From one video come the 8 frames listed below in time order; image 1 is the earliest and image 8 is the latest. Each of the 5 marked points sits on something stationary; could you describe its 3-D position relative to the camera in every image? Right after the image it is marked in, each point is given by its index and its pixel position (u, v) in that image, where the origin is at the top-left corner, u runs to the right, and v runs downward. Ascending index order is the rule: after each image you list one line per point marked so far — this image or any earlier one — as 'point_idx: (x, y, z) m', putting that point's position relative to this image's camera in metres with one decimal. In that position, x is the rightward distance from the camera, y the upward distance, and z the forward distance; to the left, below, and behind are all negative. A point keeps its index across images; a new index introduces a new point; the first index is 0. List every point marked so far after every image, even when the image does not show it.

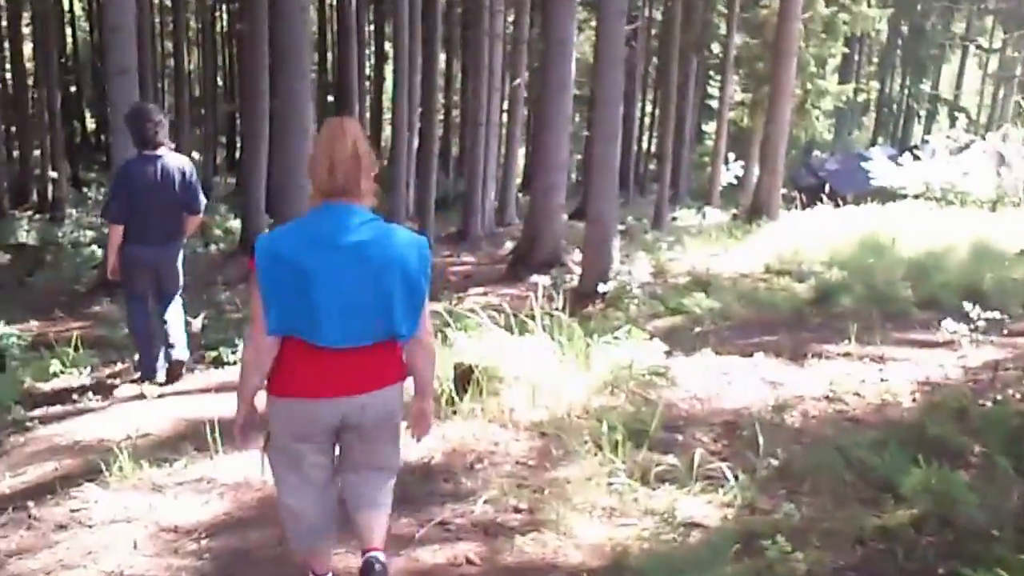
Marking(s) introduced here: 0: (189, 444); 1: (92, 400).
0: (-1.0, -0.5, +4.8) m
1: (-1.7, -0.5, +6.0) m
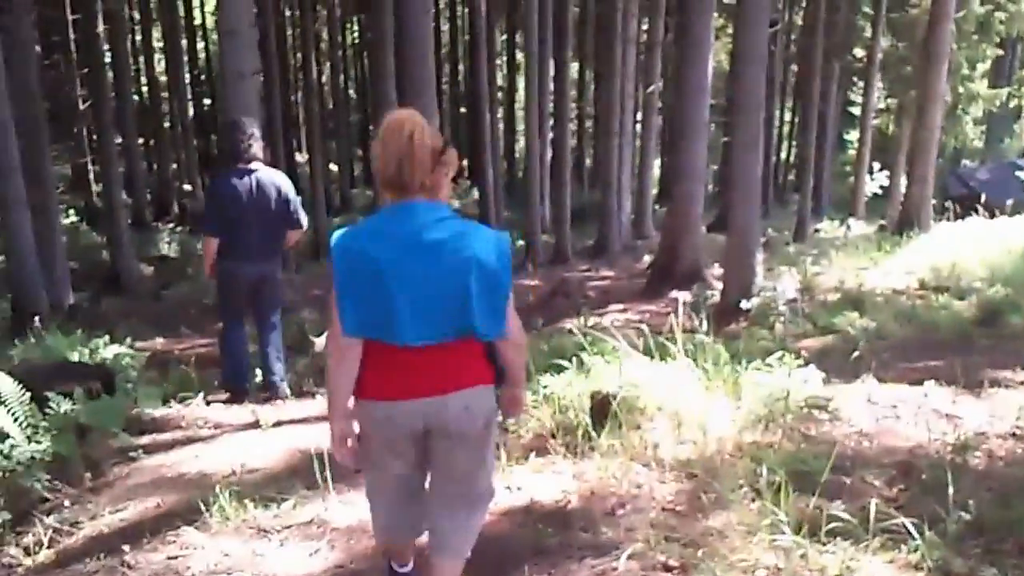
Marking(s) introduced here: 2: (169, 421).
0: (-0.6, -0.6, +4.3) m
1: (-1.2, -0.5, +5.7) m
2: (-1.4, -0.6, +6.0) m
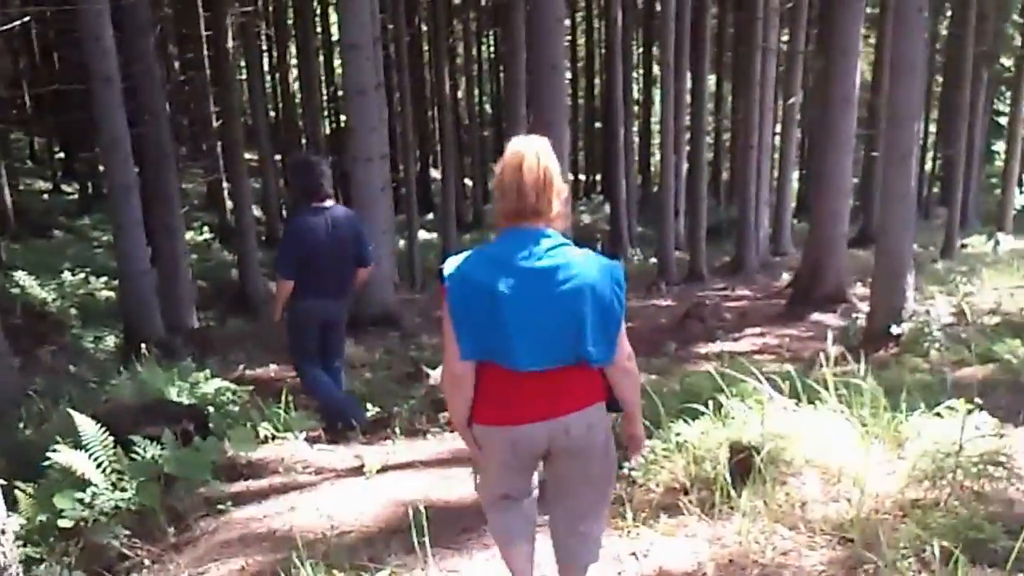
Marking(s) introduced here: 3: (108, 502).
0: (-0.3, -0.7, +3.9) m
1: (-0.7, -0.7, +5.2) m
2: (-0.9, -0.7, +5.6) m
3: (-1.2, -0.7, +4.6) m
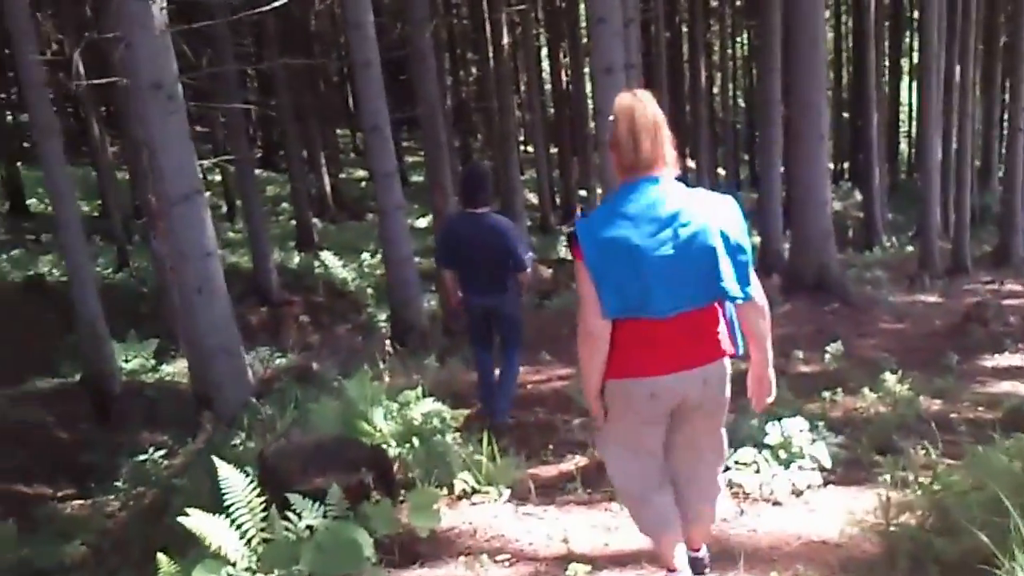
0: (+0.1, -0.8, +2.5) m
1: (0.0, -0.7, +3.9) m
2: (-0.2, -0.7, +4.3) m
3: (-0.7, -0.7, +3.3) m
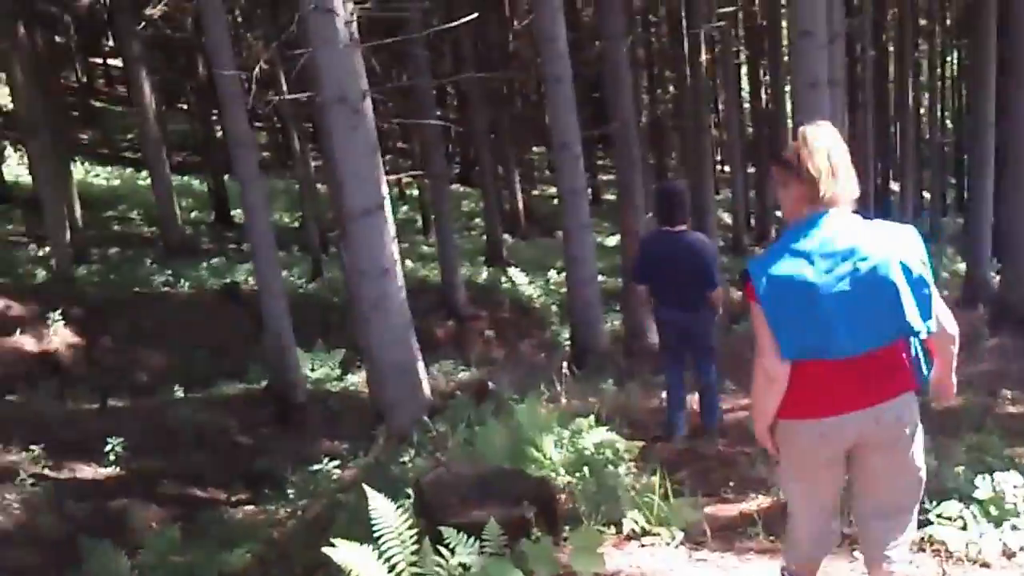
0: (+0.4, -0.8, +2.1) m
1: (+0.3, -0.8, +3.5) m
2: (+0.3, -0.8, +3.9) m
3: (-0.3, -0.8, +3.0) m
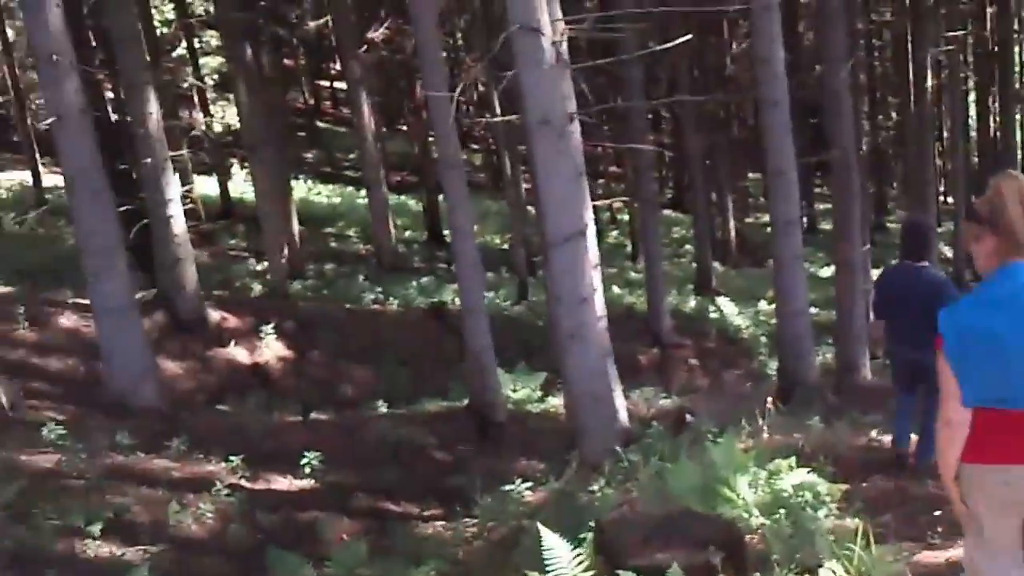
0: (+0.5, -0.8, +1.8) m
1: (+0.7, -0.9, +3.2) m
2: (+0.7, -0.9, +3.7) m
3: (0.0, -0.8, +2.8) m
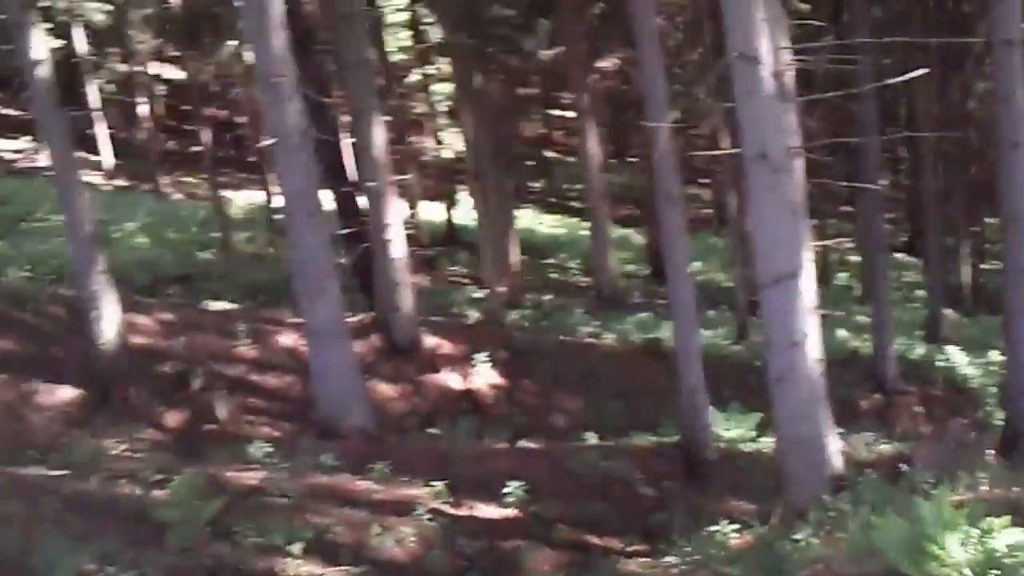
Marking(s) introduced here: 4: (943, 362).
0: (+0.7, -0.9, +1.5) m
1: (+1.1, -1.0, +2.9) m
2: (+1.1, -1.0, +3.3) m
3: (+0.3, -0.9, +2.6) m
4: (+4.9, -0.8, +17.0) m
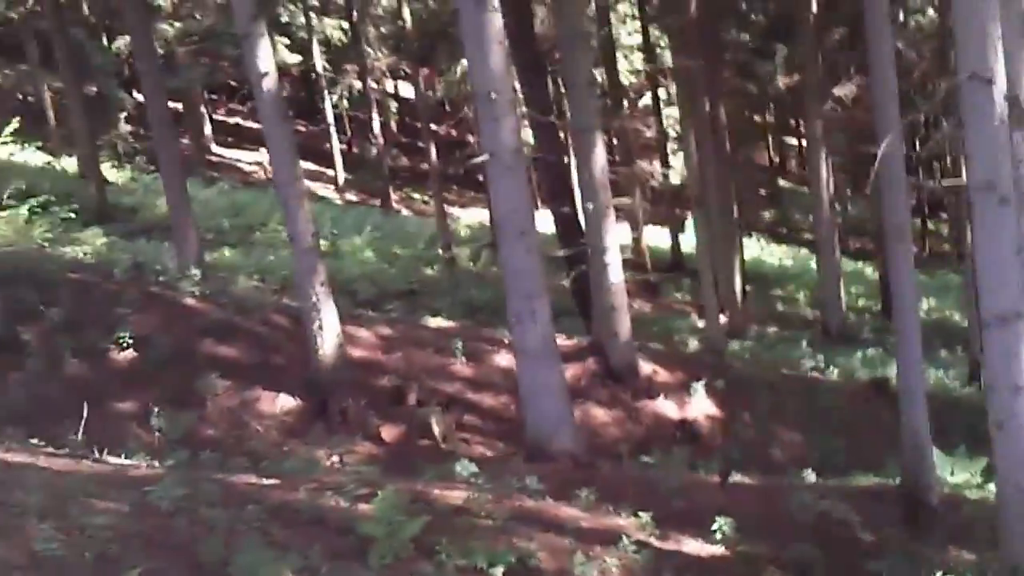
0: (+0.8, -1.0, +1.2) m
1: (+1.4, -1.1, +2.5) m
2: (+1.5, -1.1, +2.9) m
3: (+0.5, -0.9, +2.4) m
4: (+7.3, -1.4, +15.8) m
